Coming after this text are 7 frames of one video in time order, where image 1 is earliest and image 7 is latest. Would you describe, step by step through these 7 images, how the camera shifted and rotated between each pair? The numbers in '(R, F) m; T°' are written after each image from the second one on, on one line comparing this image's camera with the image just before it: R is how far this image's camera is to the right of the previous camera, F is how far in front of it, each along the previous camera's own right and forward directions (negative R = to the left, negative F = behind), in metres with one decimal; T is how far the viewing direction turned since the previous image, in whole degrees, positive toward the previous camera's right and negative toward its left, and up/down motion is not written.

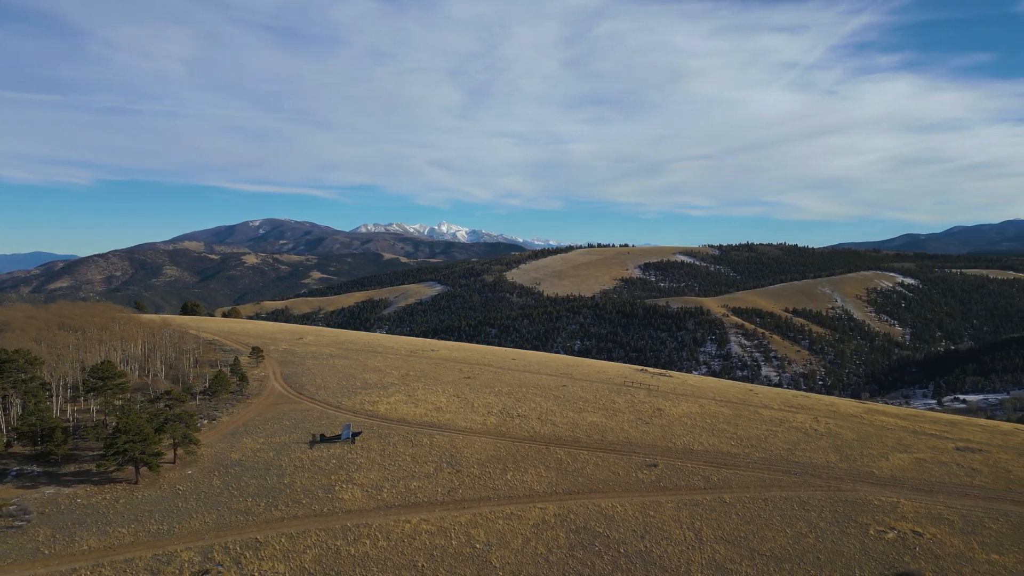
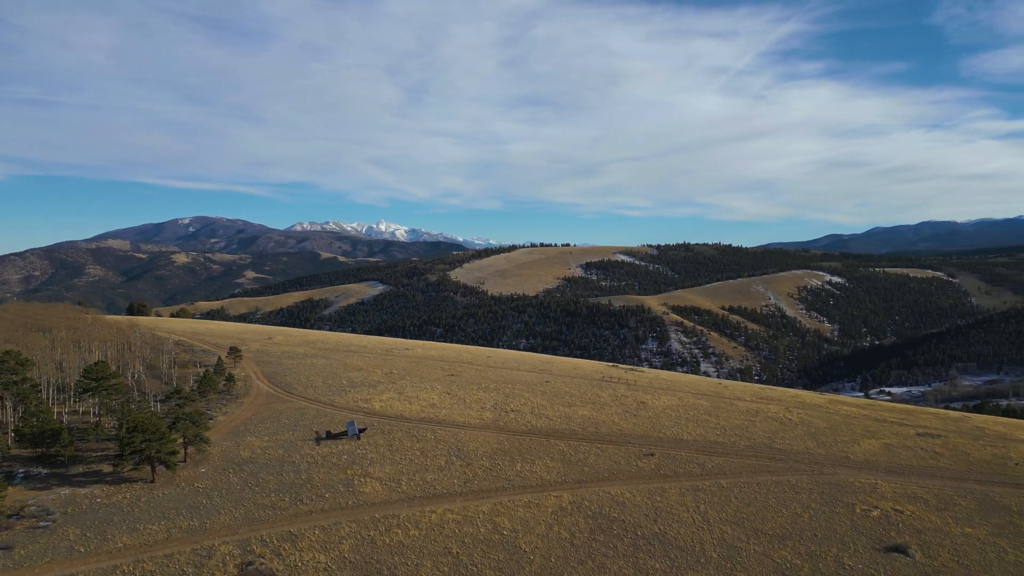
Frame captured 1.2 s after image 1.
(-3.0, -1.1) m; +5°
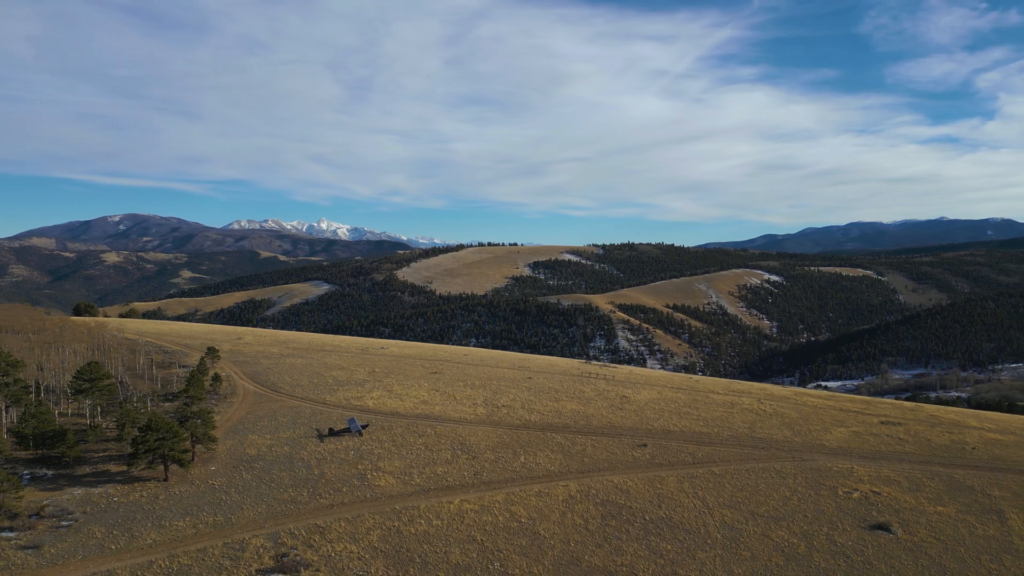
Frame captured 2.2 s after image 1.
(-2.7, -1.1) m; +4°
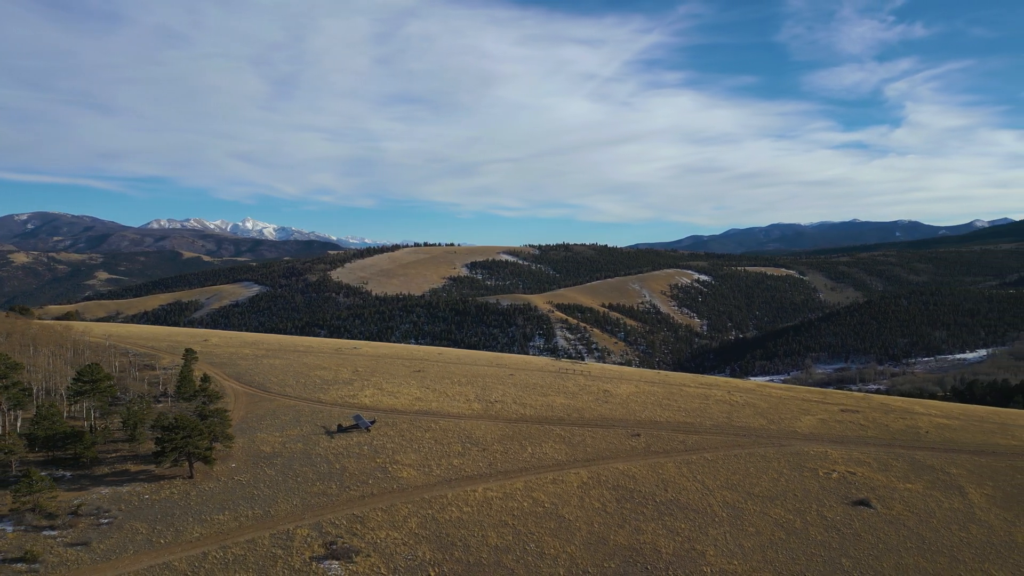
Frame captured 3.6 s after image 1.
(-3.6, -1.5) m; +5°
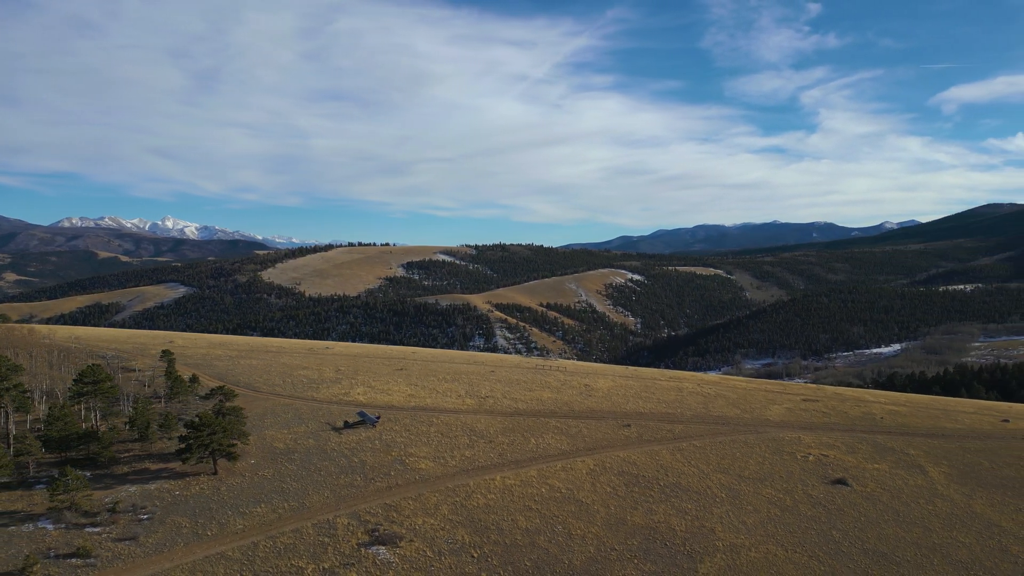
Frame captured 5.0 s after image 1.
(-3.6, -1.5) m; +5°
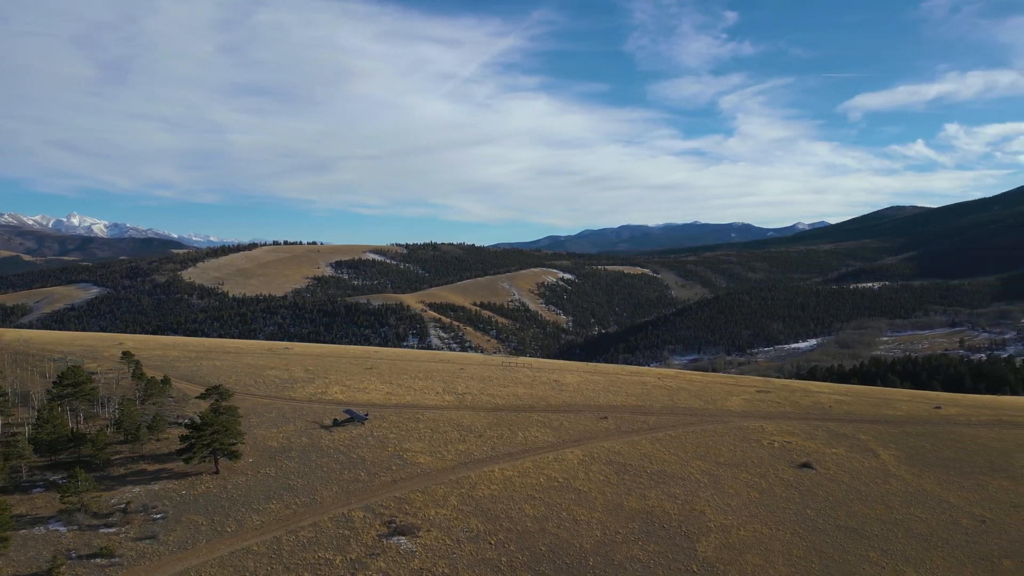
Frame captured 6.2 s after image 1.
(-3.1, -1.0) m; +6°
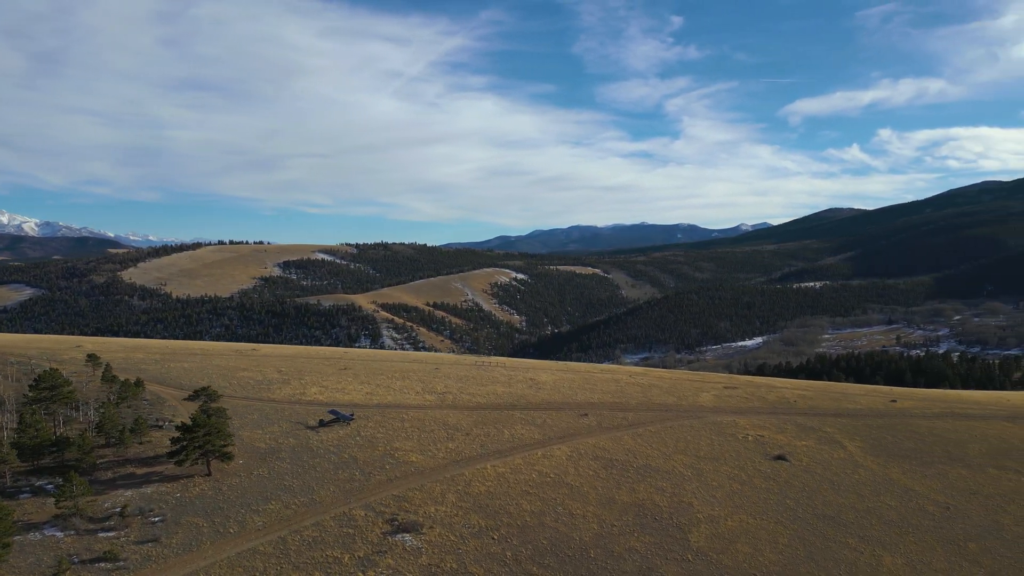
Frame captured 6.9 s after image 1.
(-1.9, -0.4) m; +4°
